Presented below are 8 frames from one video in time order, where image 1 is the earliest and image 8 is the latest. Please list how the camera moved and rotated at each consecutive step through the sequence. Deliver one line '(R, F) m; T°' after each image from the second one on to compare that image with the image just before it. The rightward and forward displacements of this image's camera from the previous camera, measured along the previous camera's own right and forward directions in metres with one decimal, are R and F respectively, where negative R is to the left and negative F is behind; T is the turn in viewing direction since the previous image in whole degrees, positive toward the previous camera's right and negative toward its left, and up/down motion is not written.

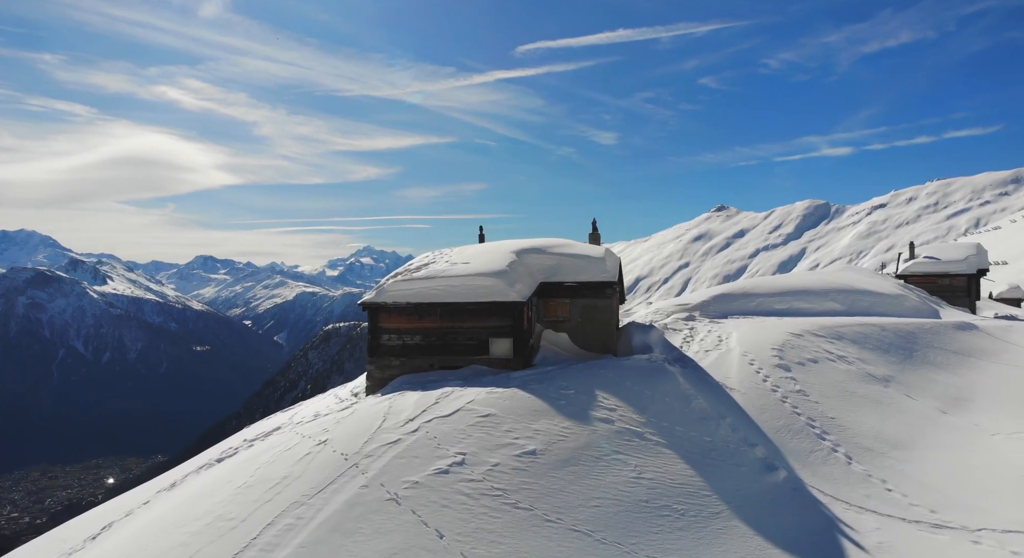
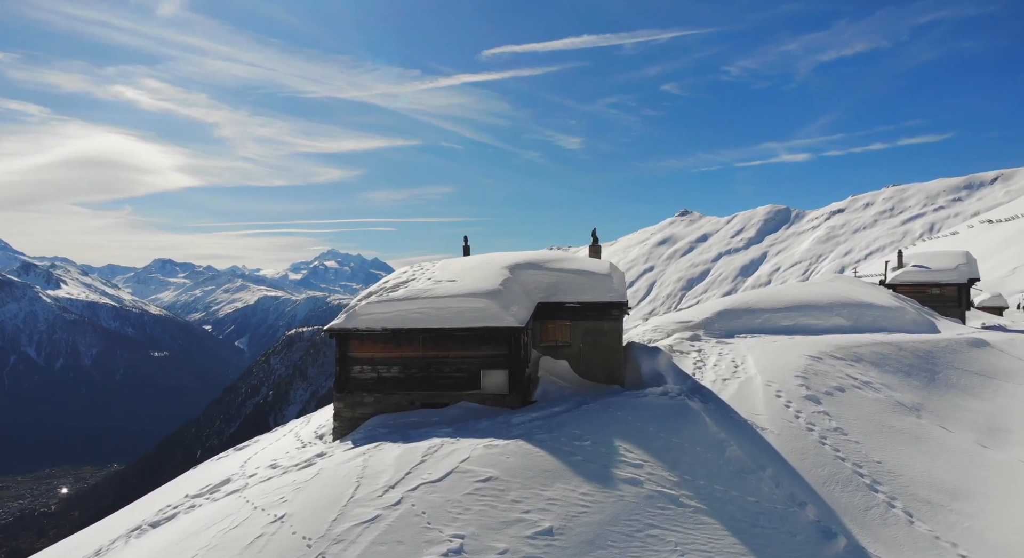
(-0.8, +3.0) m; +3°
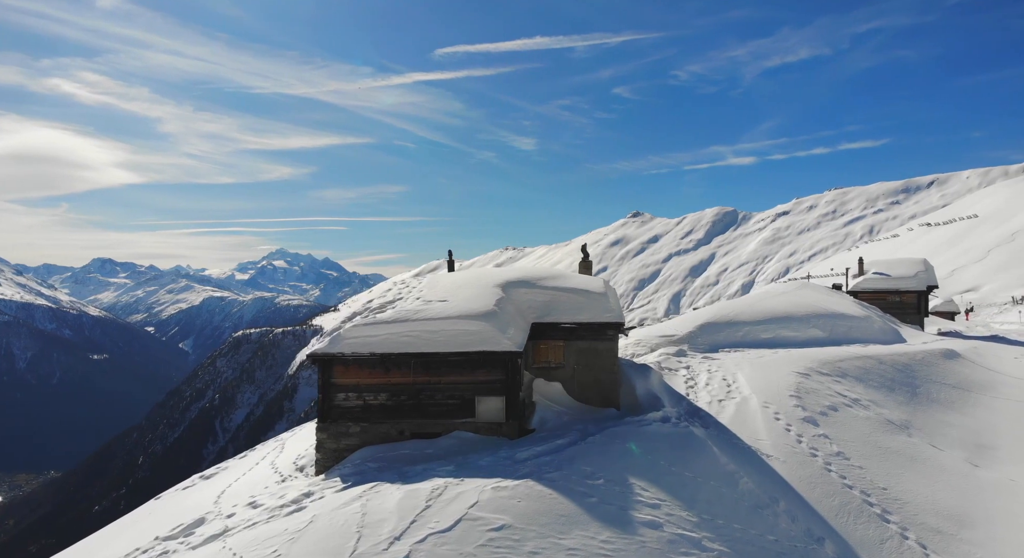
(-1.1, +1.0) m; +4°
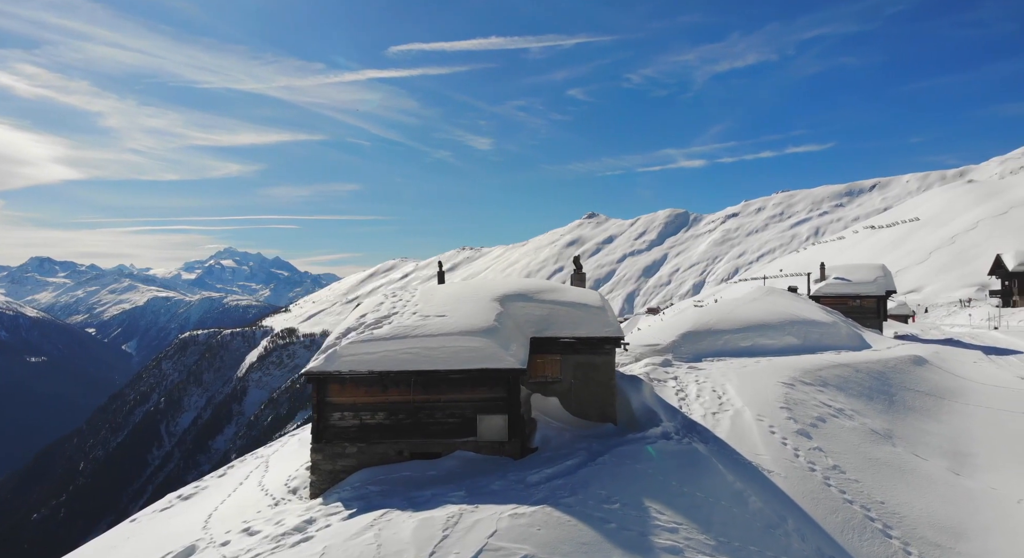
(-1.2, +0.4) m; +4°
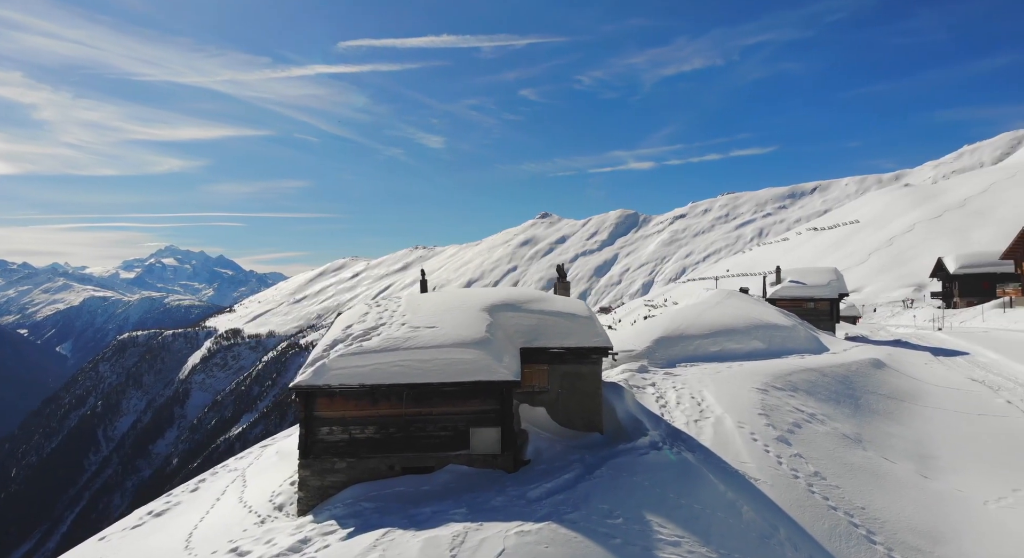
(-1.0, +0.1) m; +4°
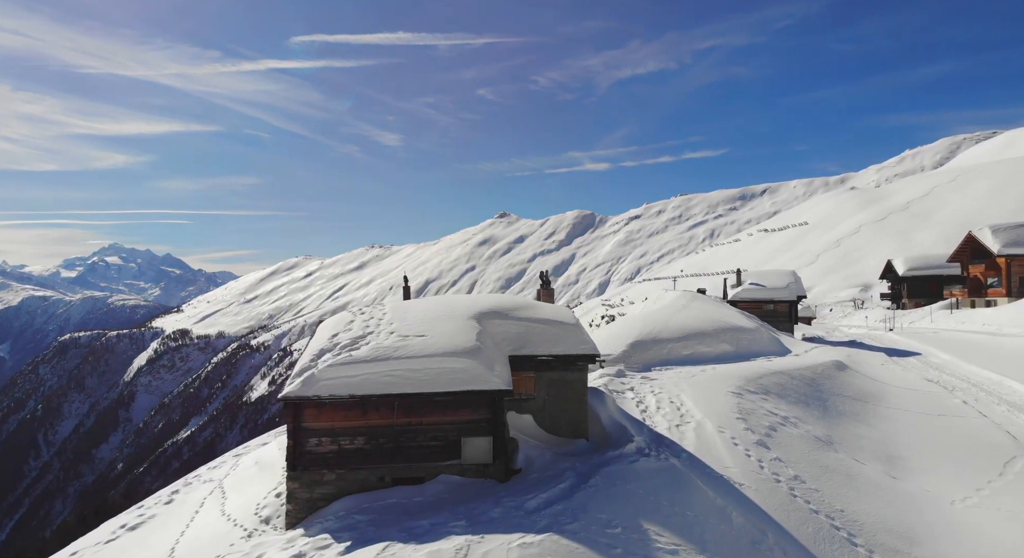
(-0.8, 0.0) m; +4°
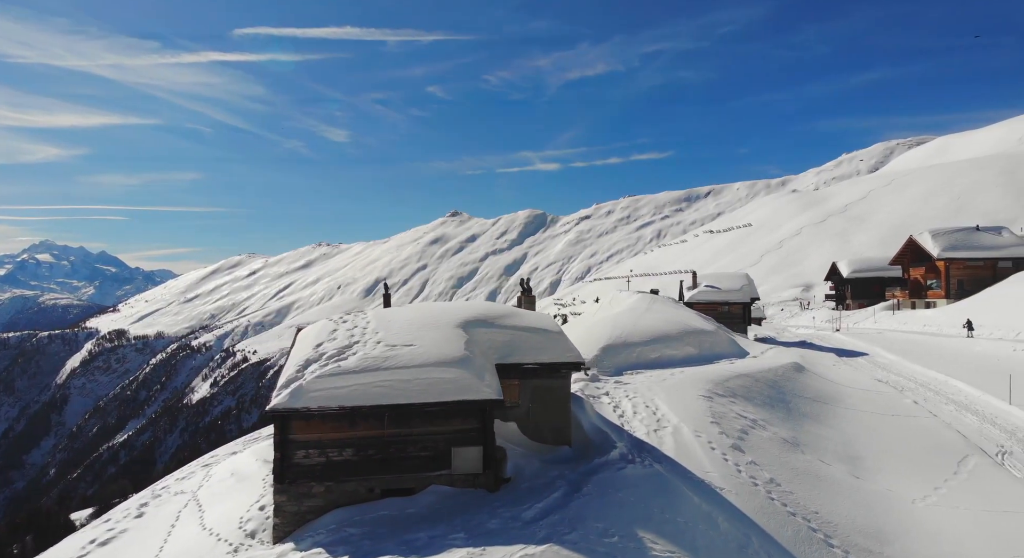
(-1.0, 0.0) m; +4°
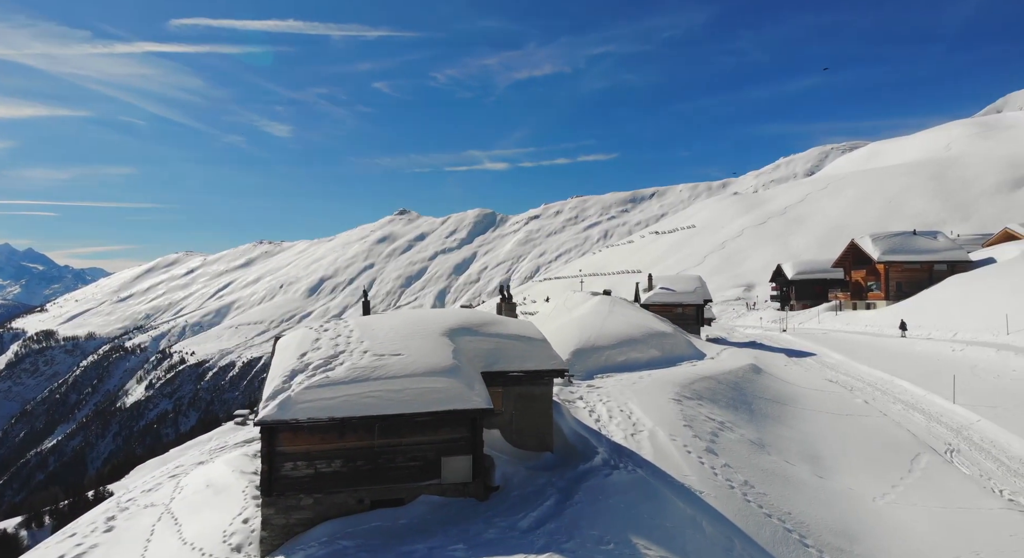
(-1.0, -0.1) m; +5°
